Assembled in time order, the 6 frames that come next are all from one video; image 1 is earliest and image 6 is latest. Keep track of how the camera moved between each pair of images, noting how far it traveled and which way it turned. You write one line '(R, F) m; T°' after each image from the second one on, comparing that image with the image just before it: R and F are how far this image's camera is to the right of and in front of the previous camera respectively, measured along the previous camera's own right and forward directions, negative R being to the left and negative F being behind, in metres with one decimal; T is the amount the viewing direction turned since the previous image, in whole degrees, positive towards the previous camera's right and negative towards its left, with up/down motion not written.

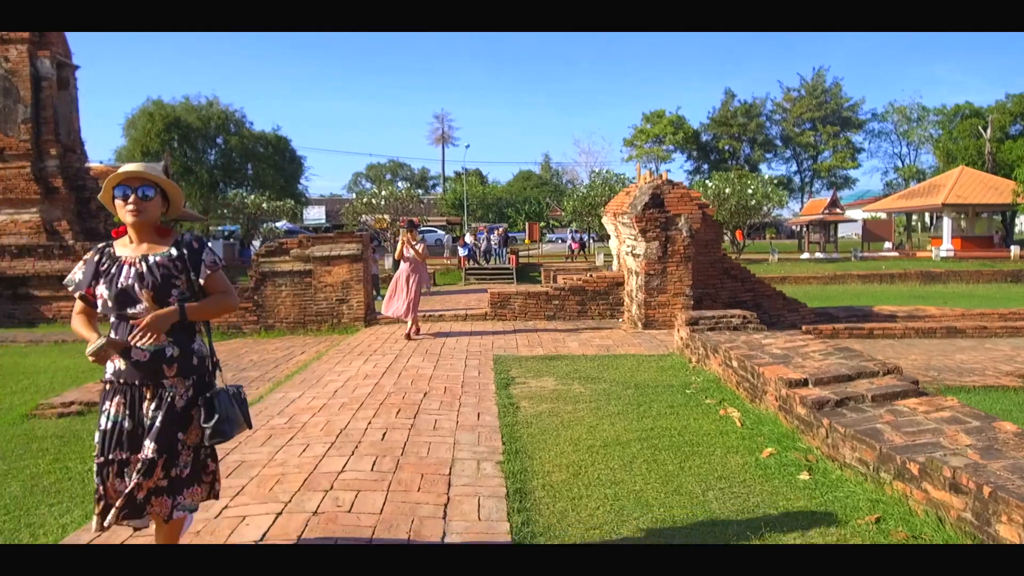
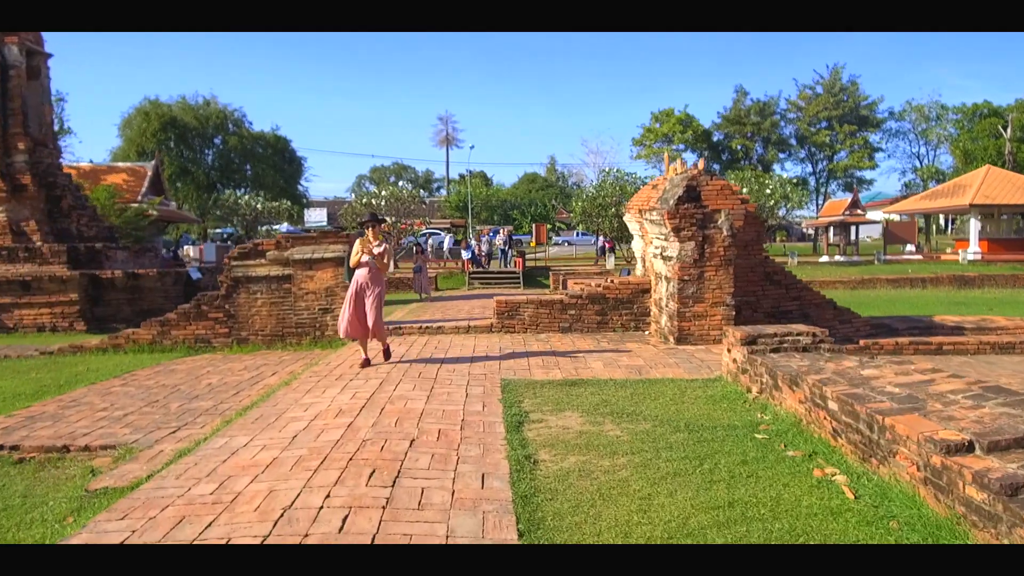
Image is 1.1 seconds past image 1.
(-0.1, +1.6) m; 0°
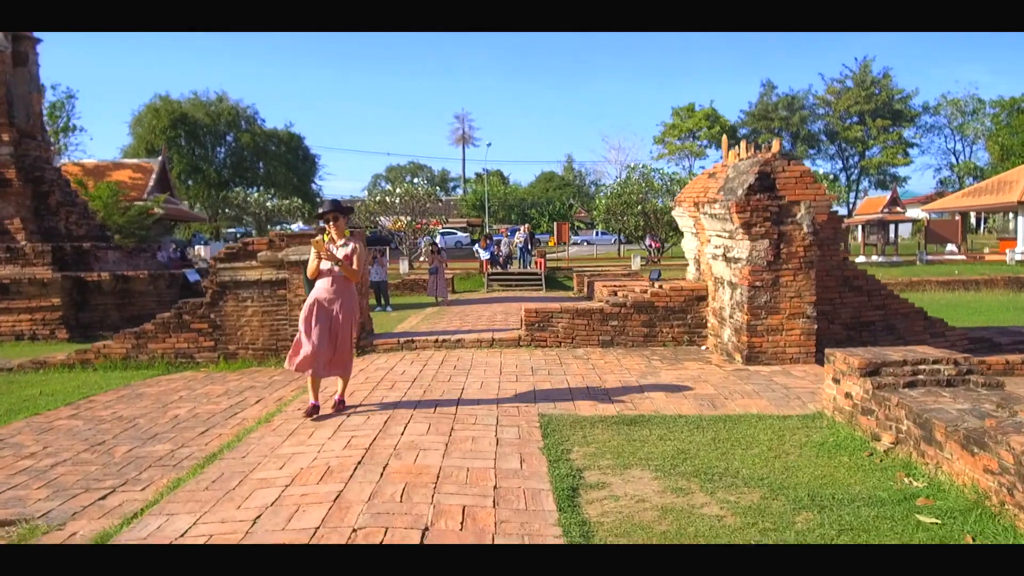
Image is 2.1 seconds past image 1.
(-0.2, +1.5) m; -1°
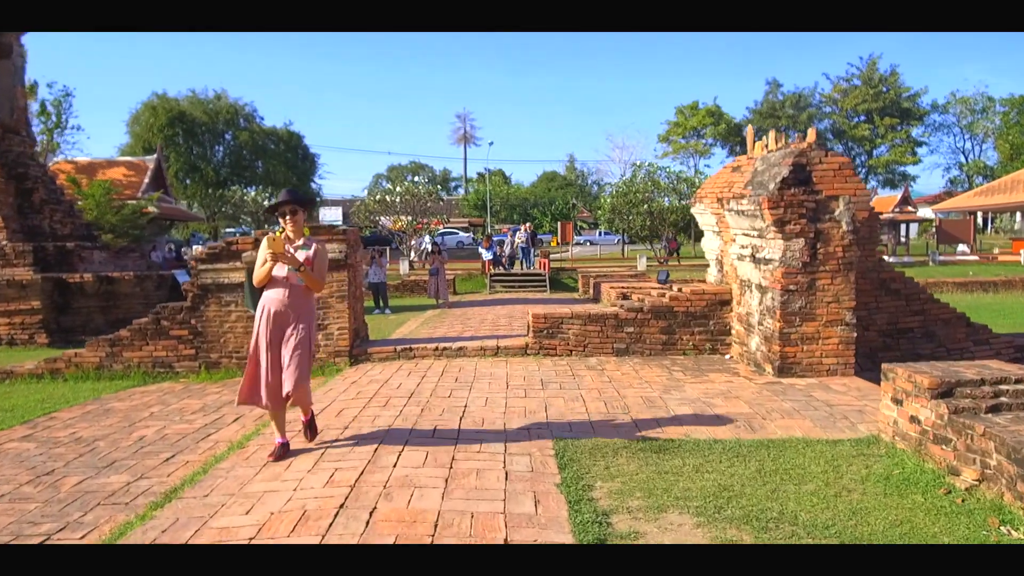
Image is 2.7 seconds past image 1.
(-0.1, +0.7) m; 0°
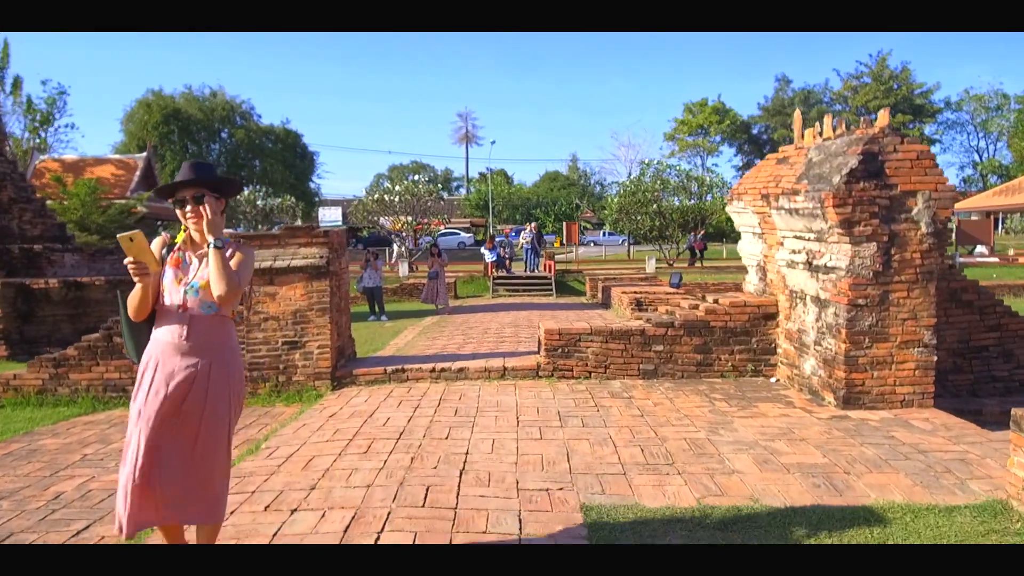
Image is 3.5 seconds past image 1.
(-0.1, +1.2) m; 0°
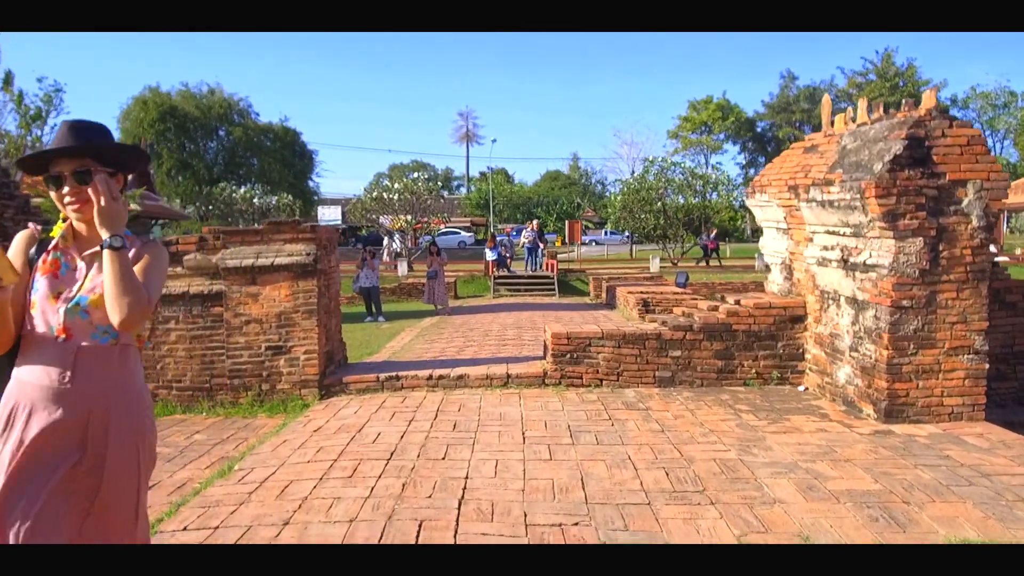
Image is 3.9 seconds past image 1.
(0.0, +0.6) m; 0°
